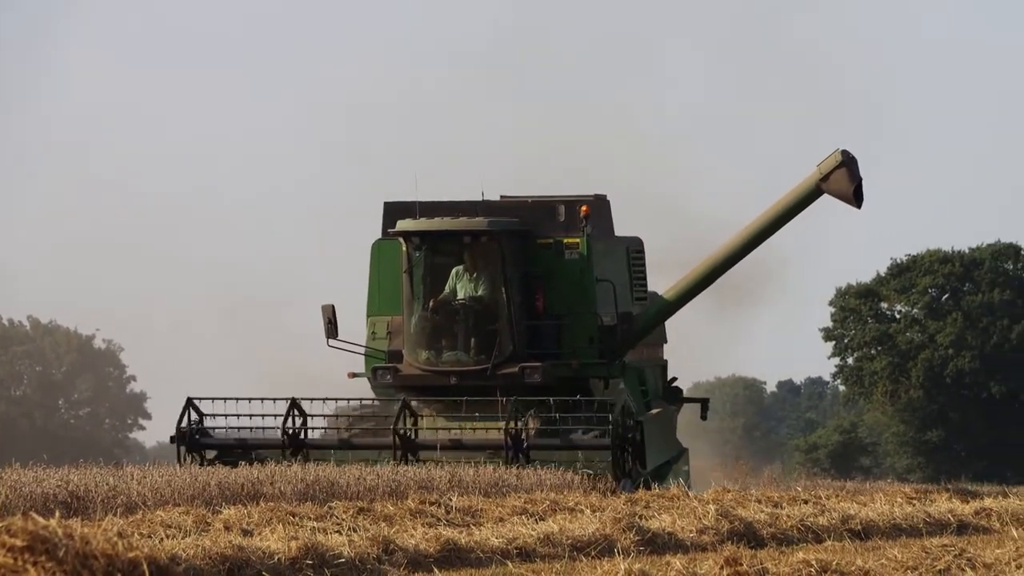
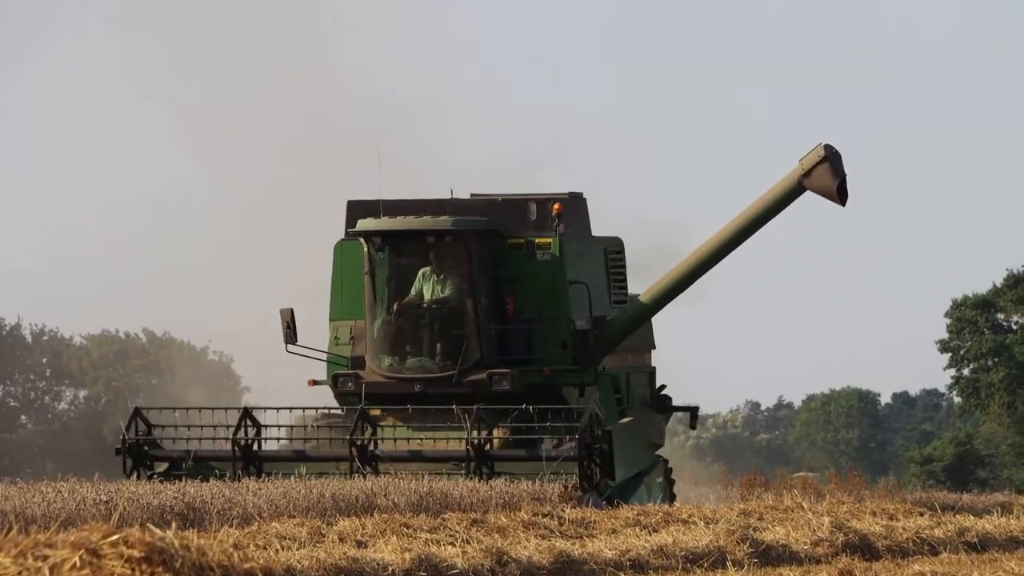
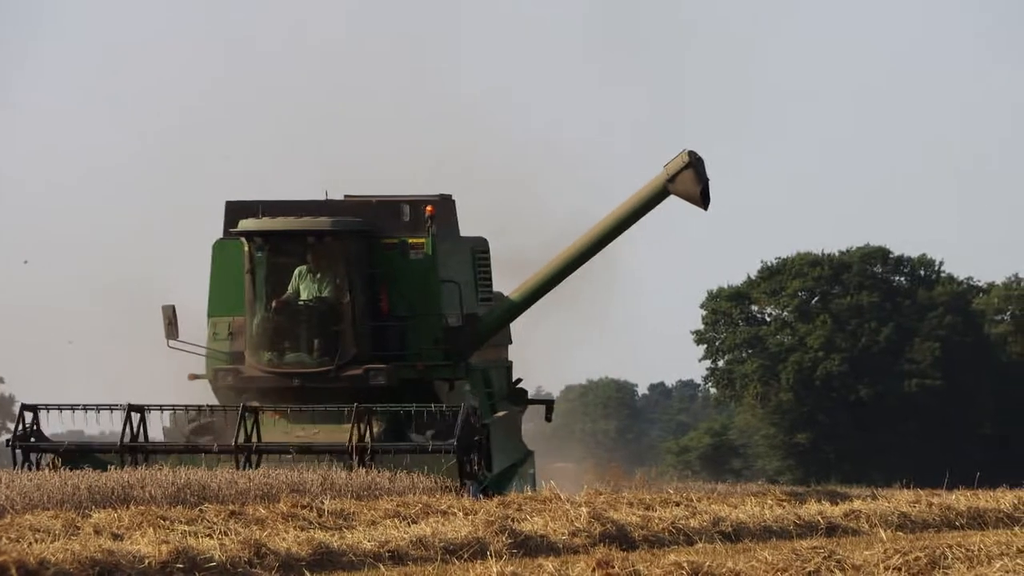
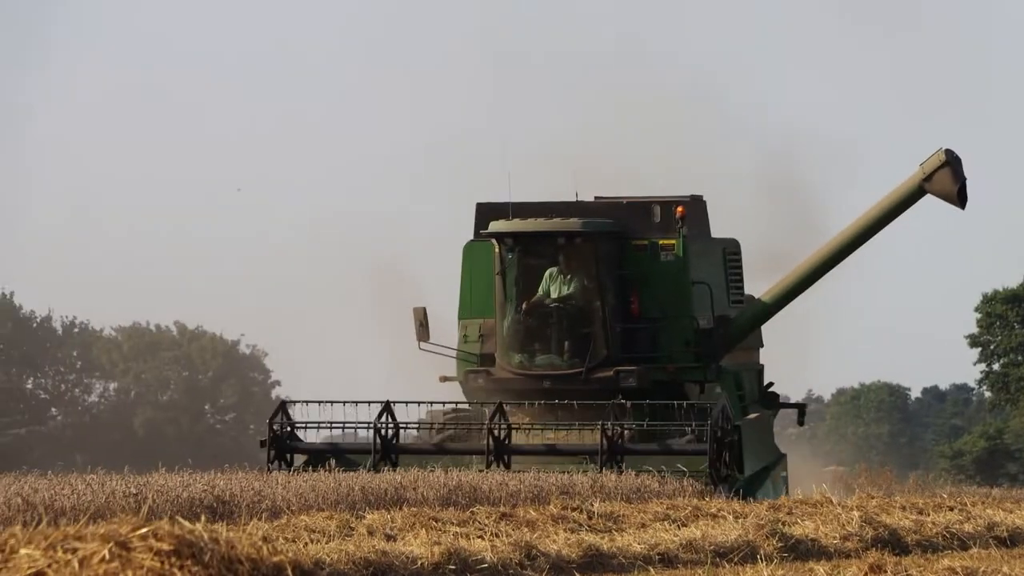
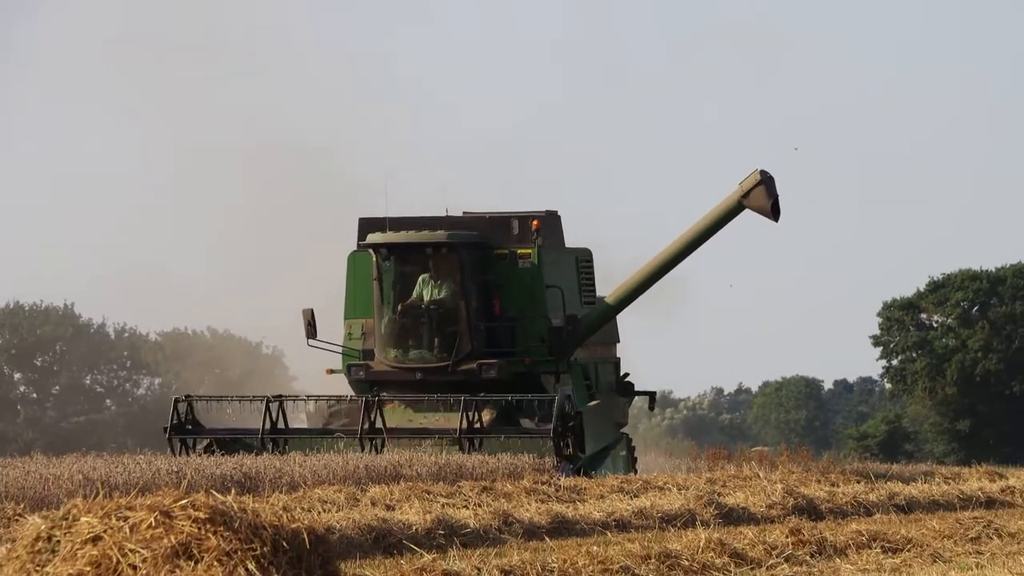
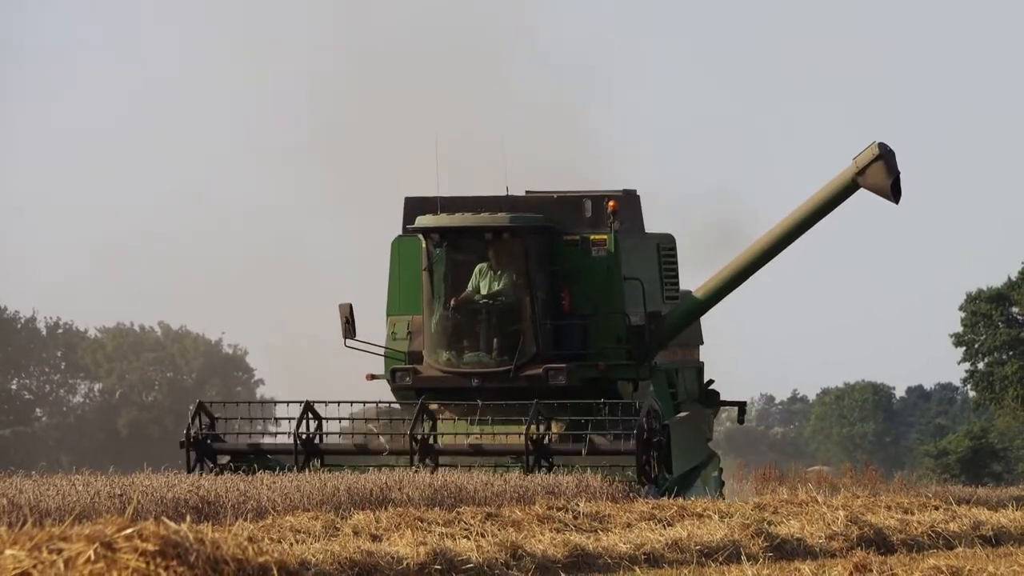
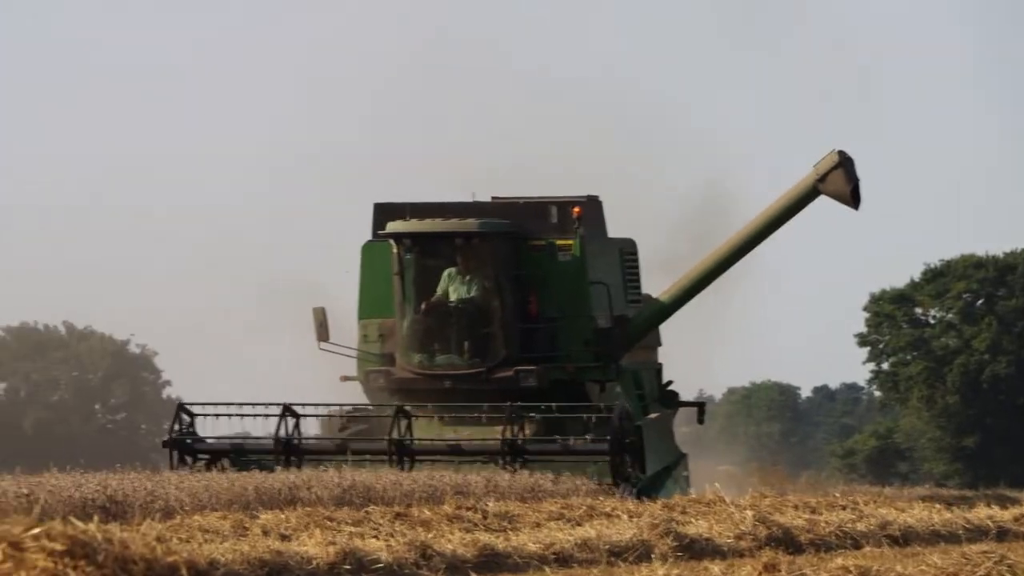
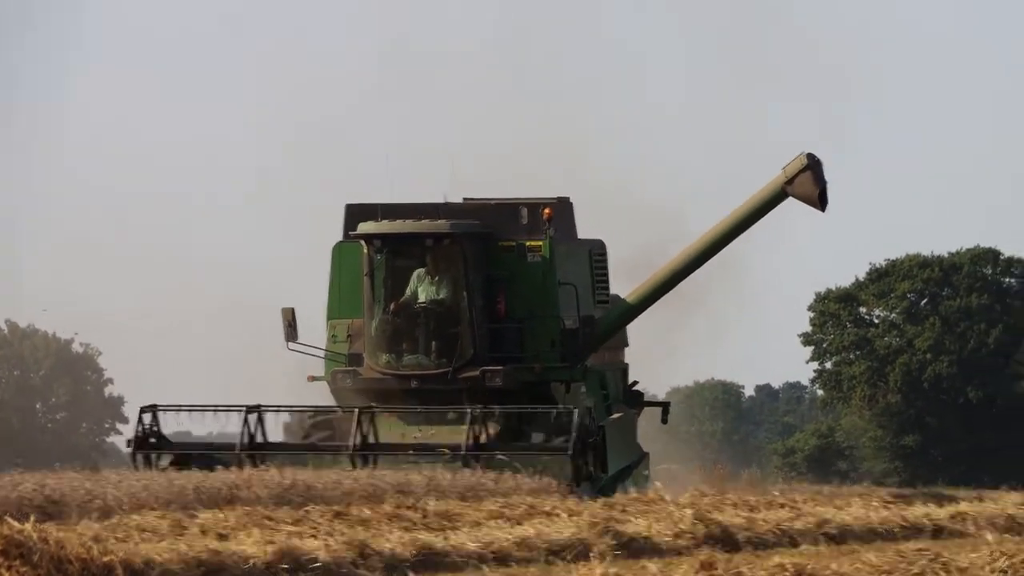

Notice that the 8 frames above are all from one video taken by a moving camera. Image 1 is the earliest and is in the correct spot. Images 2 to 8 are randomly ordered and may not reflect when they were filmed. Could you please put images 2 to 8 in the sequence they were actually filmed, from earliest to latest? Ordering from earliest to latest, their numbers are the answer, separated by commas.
8, 3, 7, 4, 6, 2, 5
